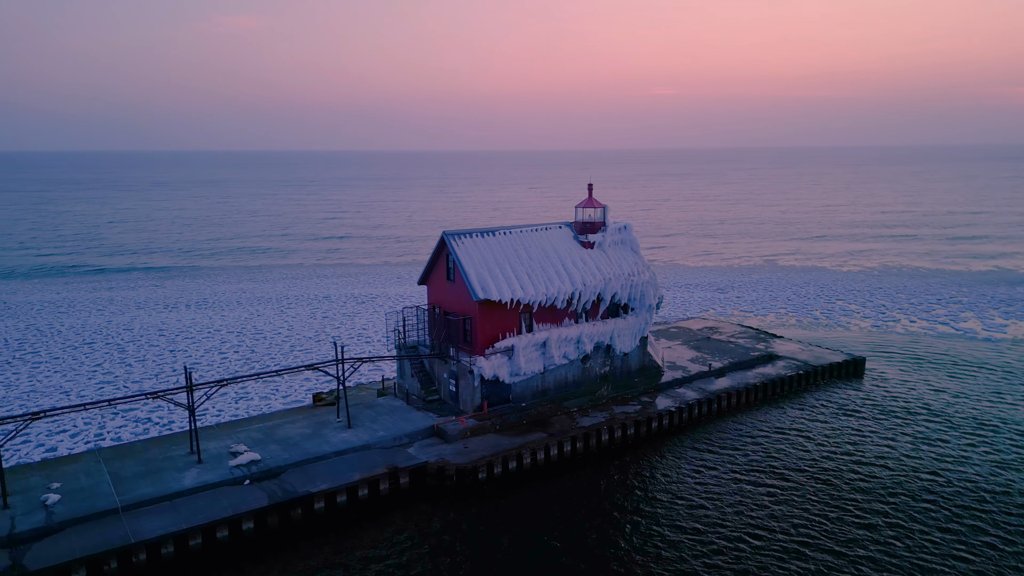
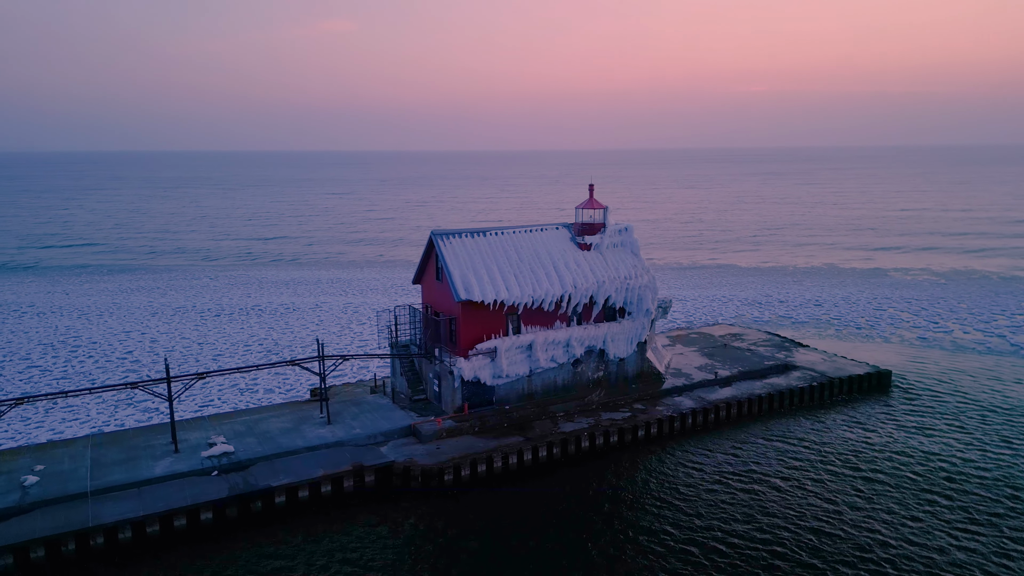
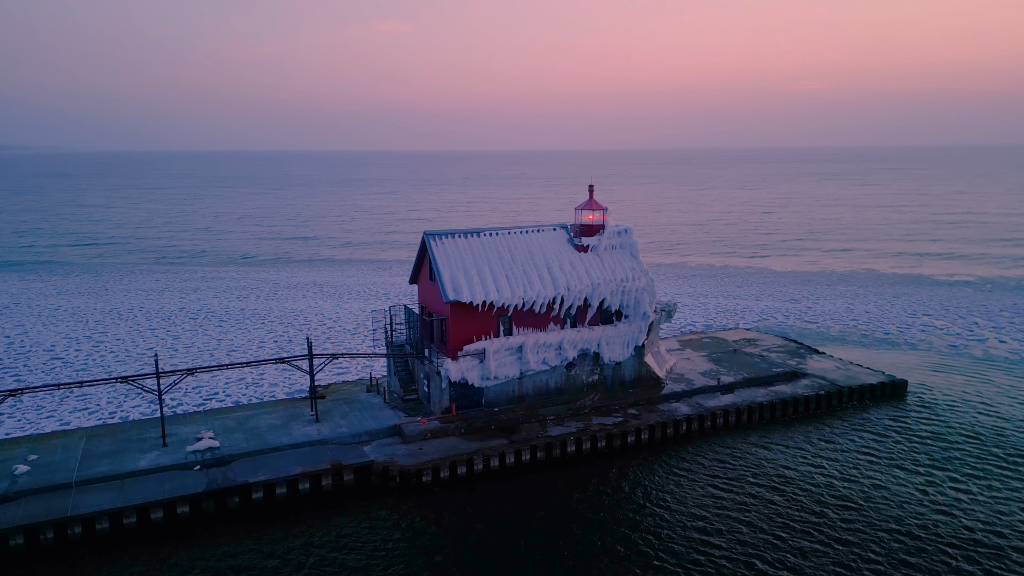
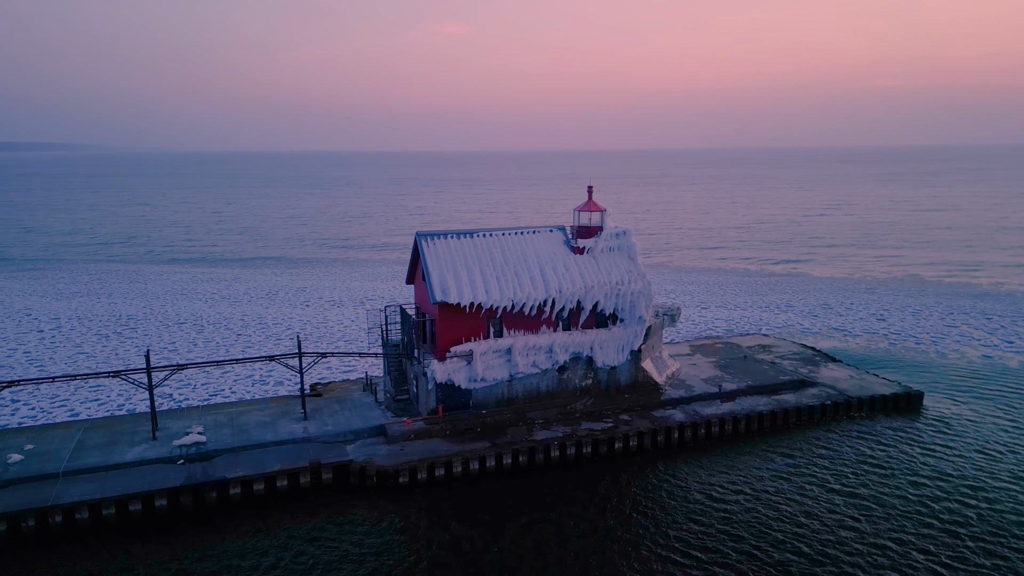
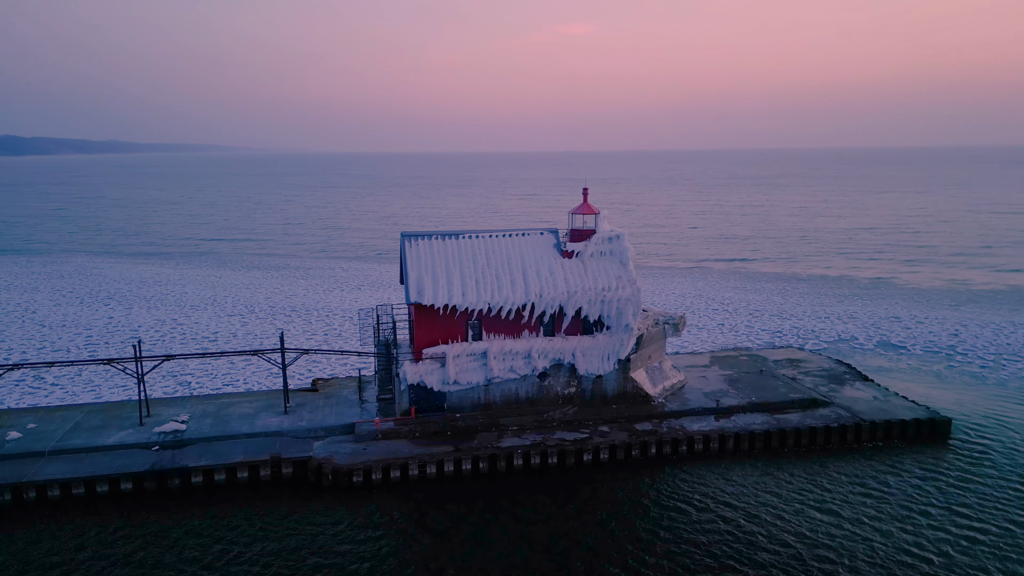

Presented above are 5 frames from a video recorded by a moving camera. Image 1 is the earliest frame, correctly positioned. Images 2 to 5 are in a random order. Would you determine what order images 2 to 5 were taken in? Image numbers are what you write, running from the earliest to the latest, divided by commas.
2, 3, 4, 5
